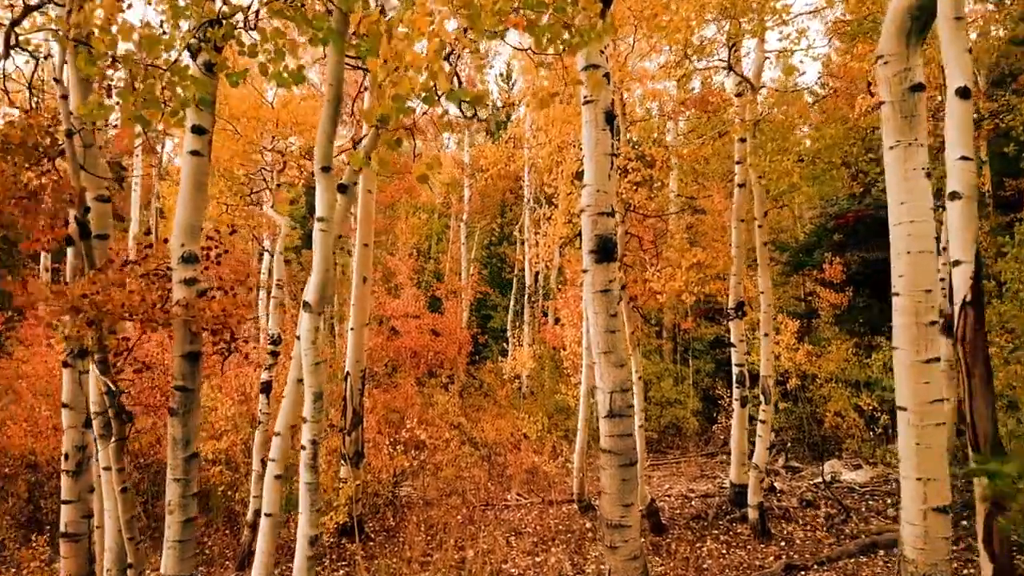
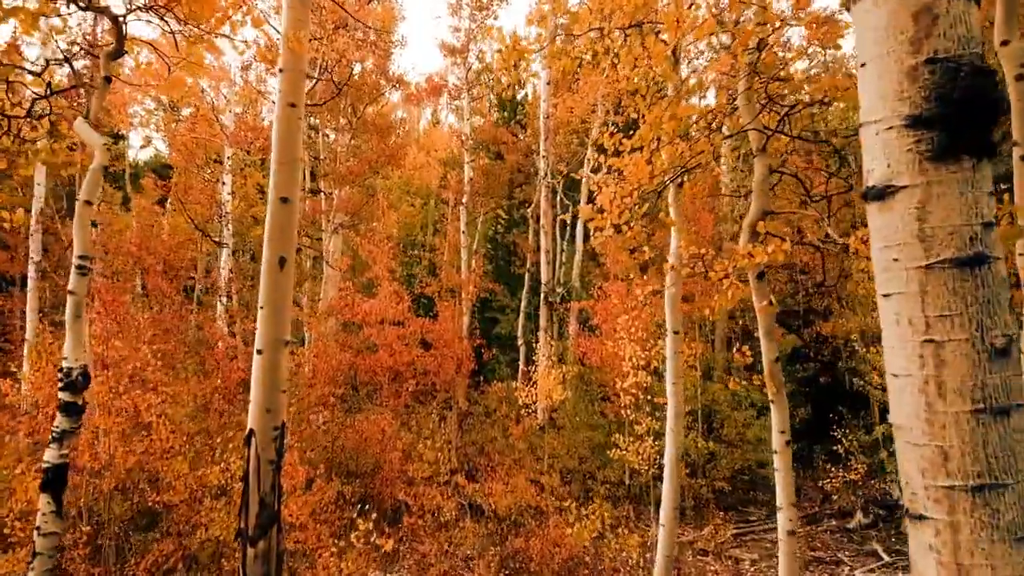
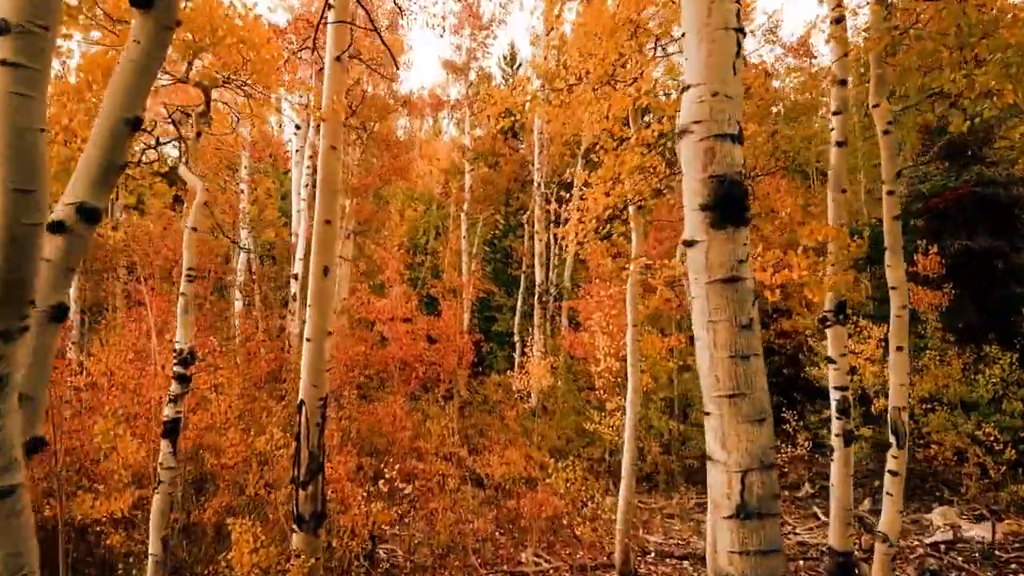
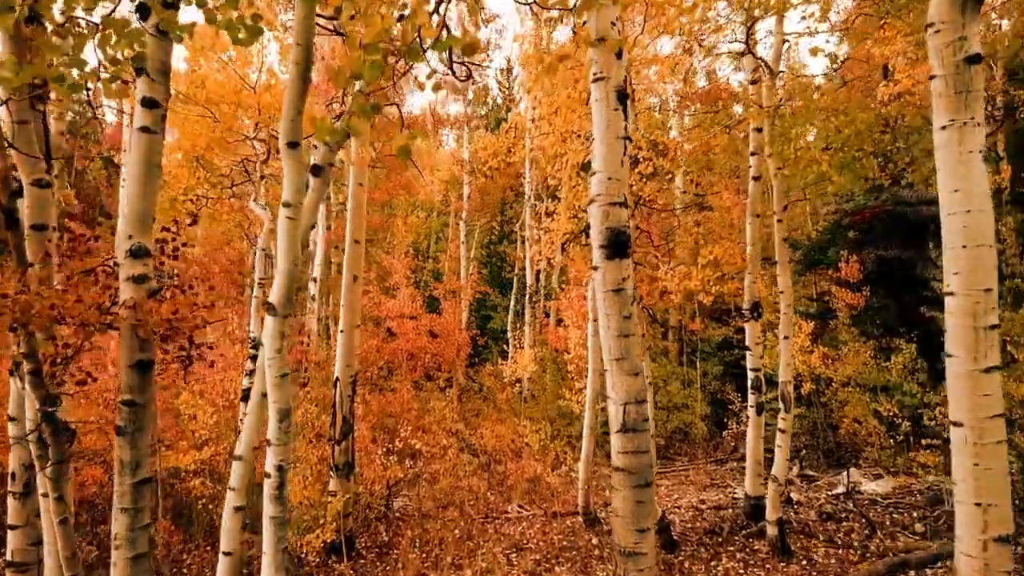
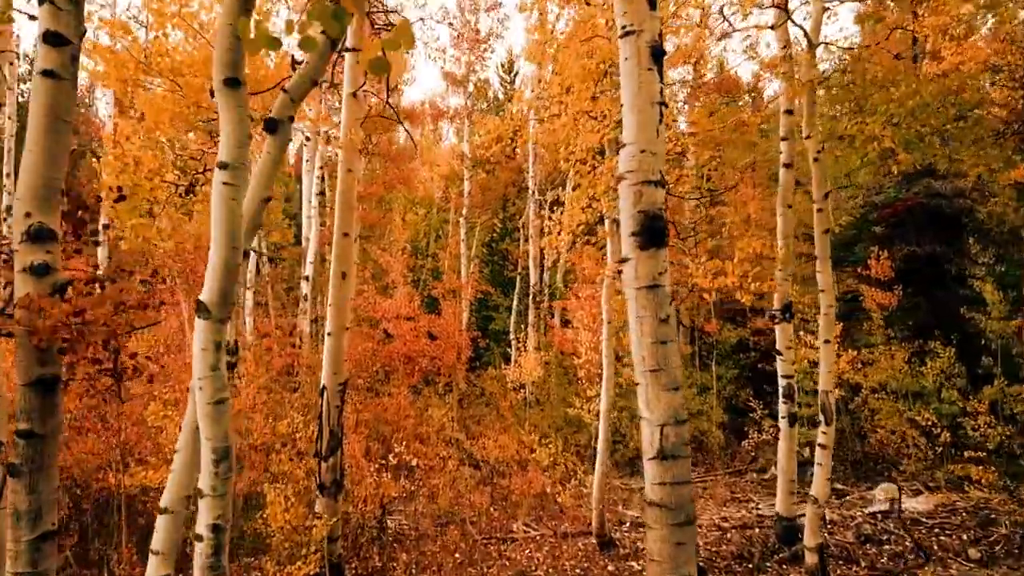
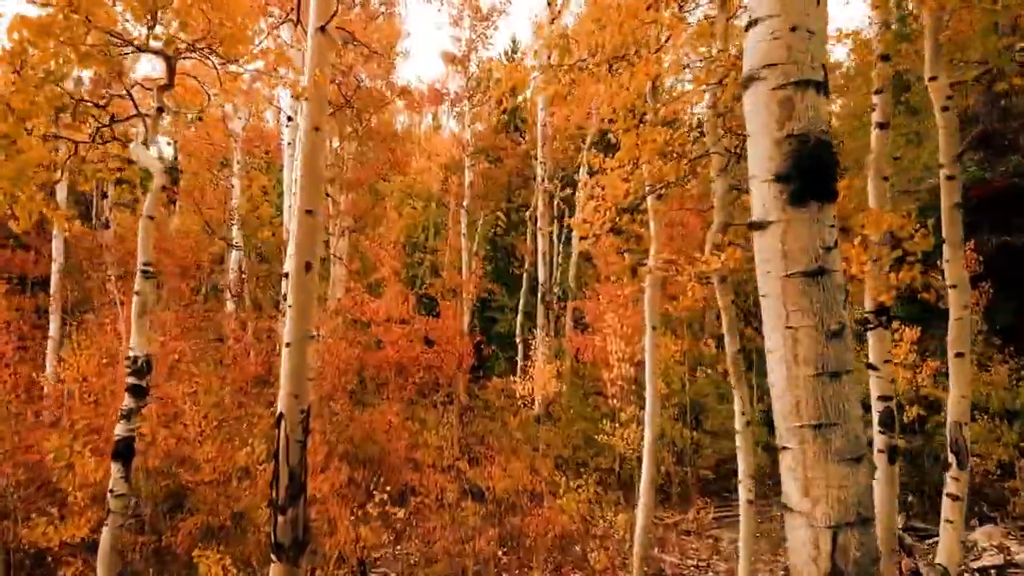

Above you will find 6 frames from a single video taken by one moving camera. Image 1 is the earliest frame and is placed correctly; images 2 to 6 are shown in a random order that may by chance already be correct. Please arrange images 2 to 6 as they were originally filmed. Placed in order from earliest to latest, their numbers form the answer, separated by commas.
4, 5, 3, 6, 2
